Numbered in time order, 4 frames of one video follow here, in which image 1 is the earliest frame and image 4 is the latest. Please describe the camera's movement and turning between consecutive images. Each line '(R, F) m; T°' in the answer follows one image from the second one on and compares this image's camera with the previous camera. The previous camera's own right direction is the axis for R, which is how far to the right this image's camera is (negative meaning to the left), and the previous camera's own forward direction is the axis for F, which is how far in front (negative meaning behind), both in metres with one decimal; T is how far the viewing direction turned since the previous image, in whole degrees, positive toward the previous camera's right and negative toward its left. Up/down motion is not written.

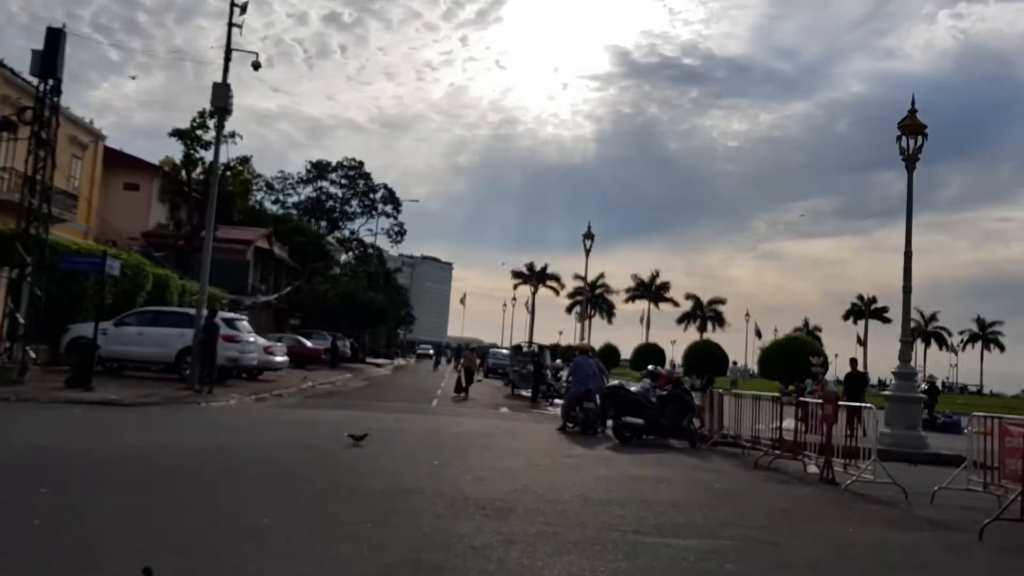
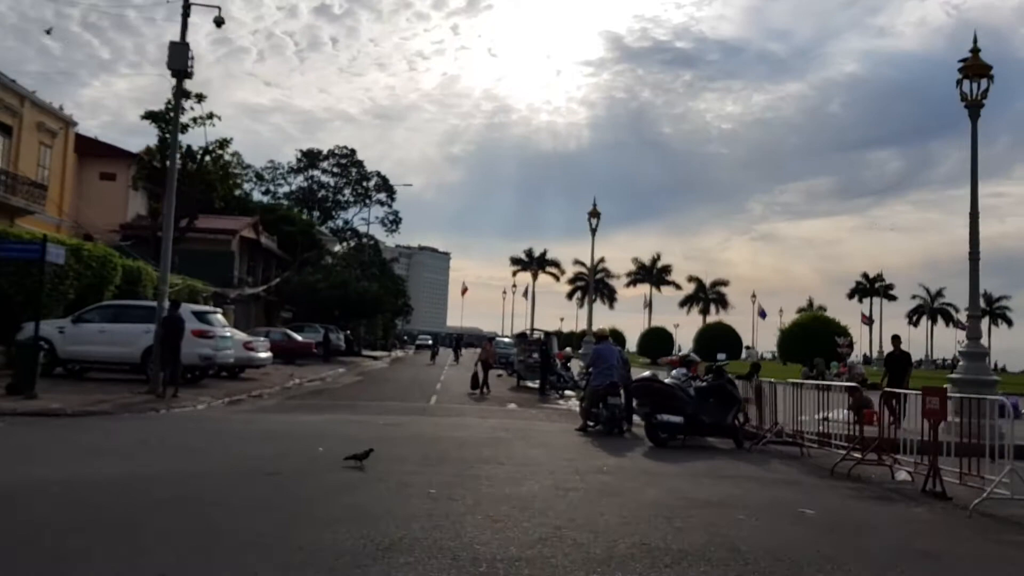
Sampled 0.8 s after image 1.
(-0.2, +3.1) m; 0°
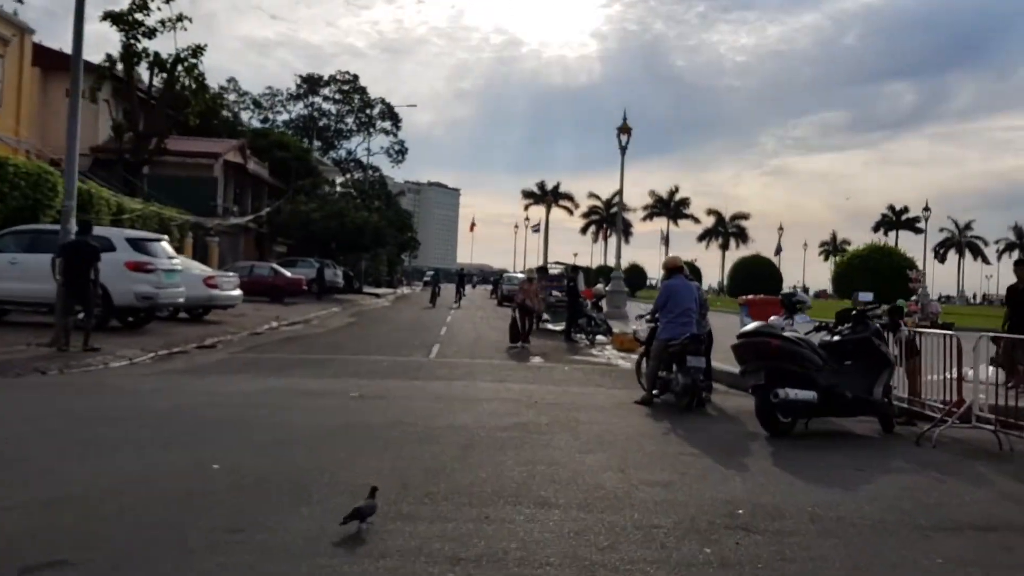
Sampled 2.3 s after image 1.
(-0.3, +5.7) m; -1°
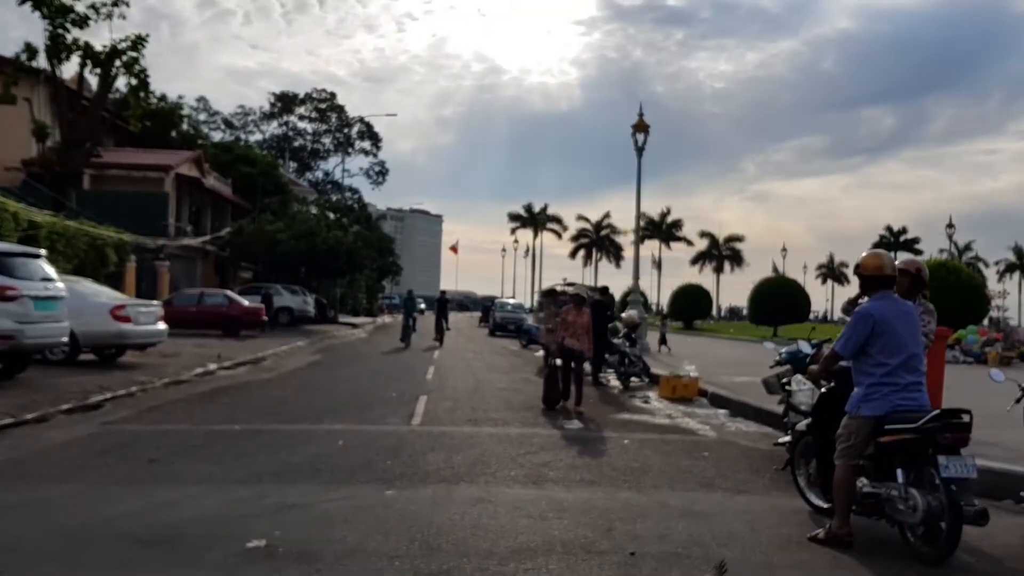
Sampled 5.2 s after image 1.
(-0.5, +6.1) m; +1°
